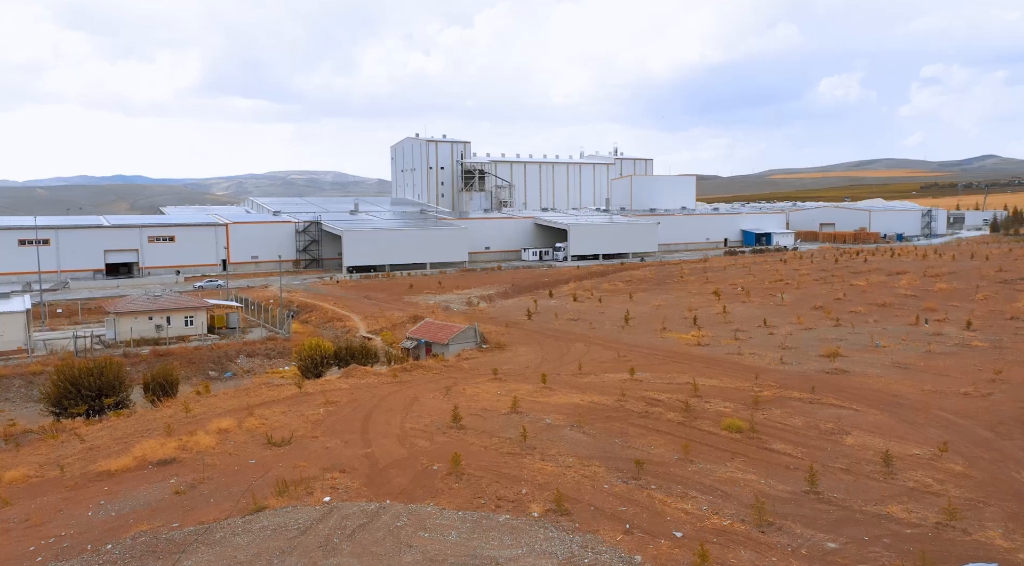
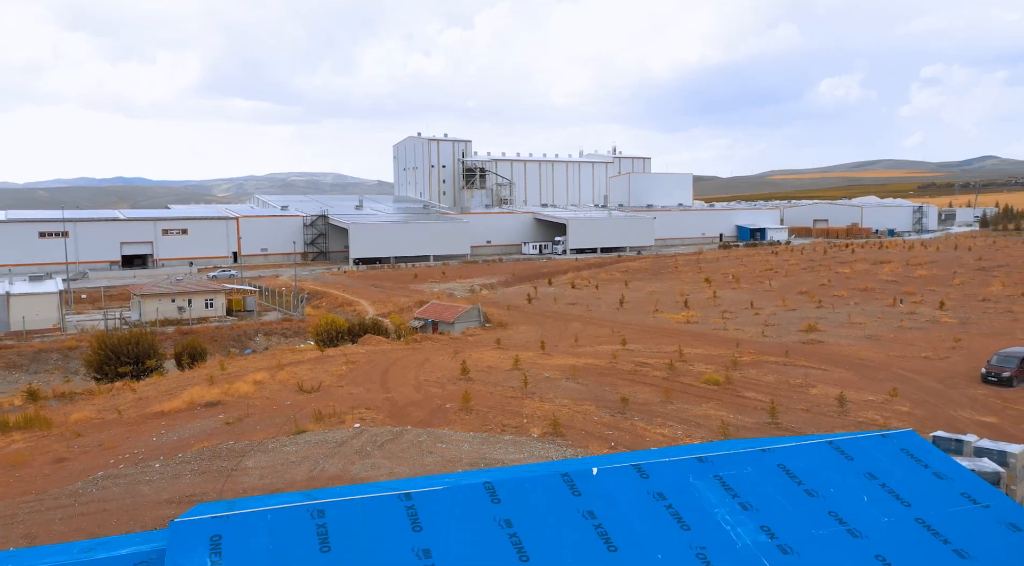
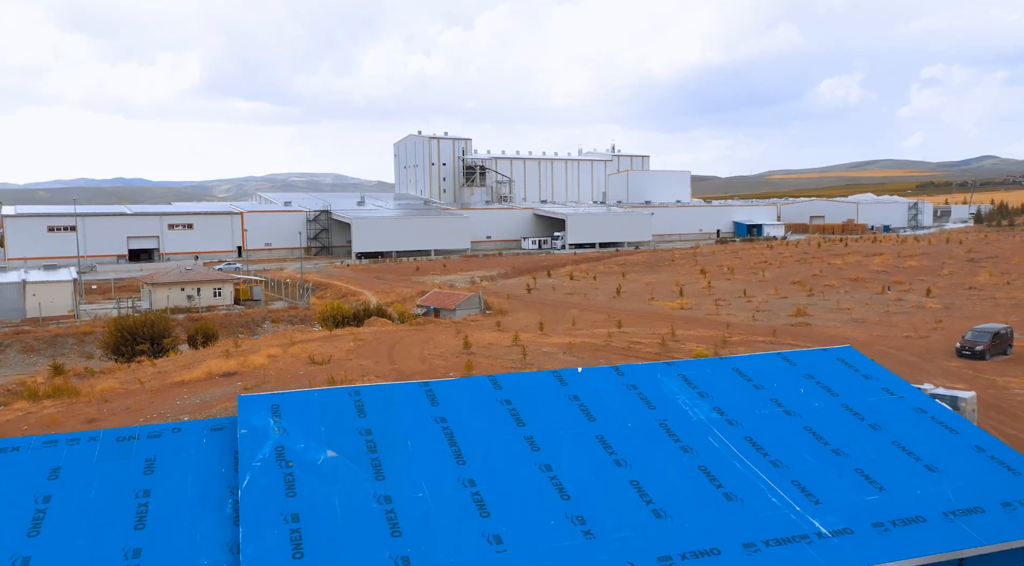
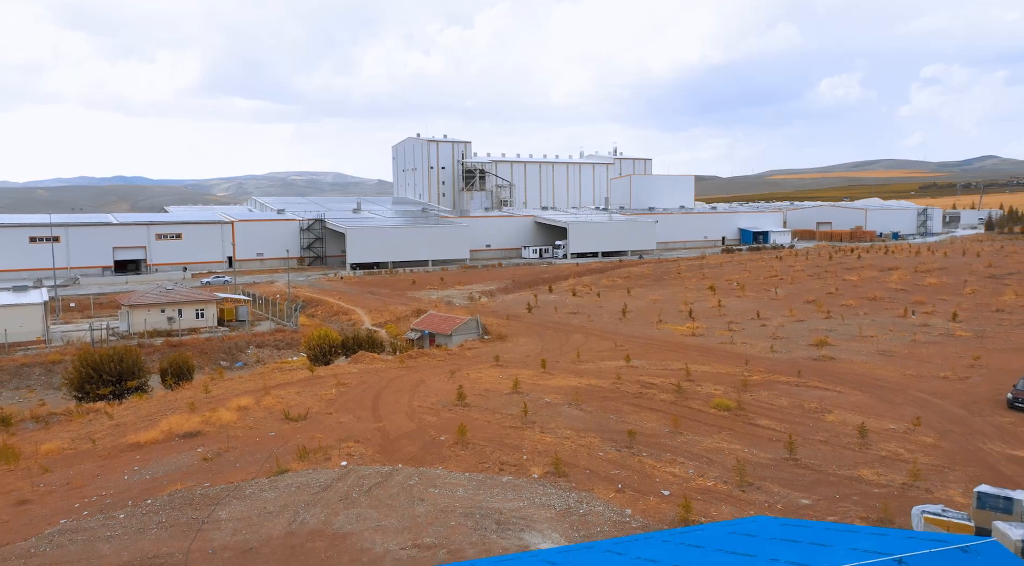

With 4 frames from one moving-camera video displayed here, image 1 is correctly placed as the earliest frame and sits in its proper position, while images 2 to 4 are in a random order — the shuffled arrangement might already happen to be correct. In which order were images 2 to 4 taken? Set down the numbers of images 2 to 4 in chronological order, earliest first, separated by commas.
4, 2, 3
